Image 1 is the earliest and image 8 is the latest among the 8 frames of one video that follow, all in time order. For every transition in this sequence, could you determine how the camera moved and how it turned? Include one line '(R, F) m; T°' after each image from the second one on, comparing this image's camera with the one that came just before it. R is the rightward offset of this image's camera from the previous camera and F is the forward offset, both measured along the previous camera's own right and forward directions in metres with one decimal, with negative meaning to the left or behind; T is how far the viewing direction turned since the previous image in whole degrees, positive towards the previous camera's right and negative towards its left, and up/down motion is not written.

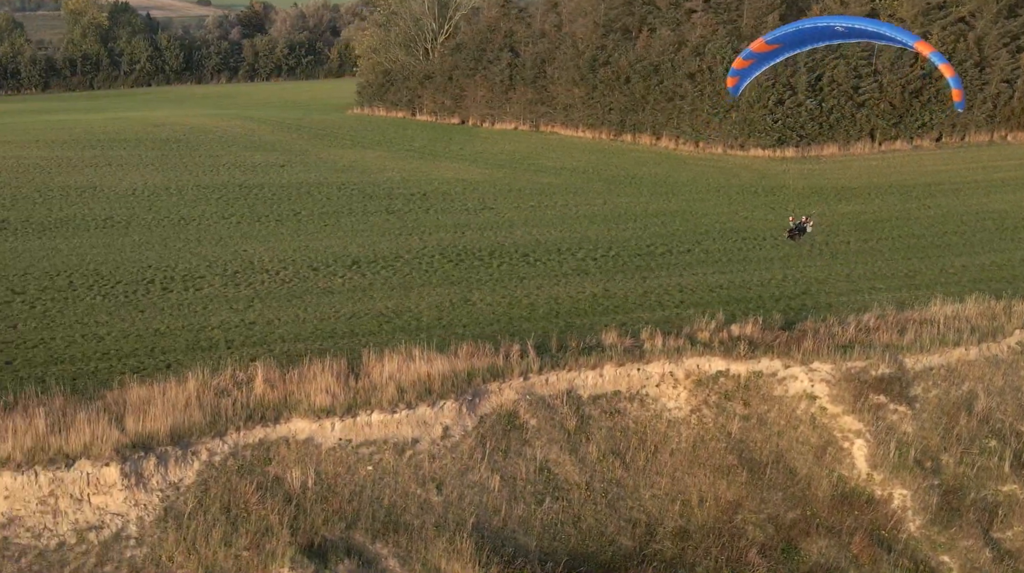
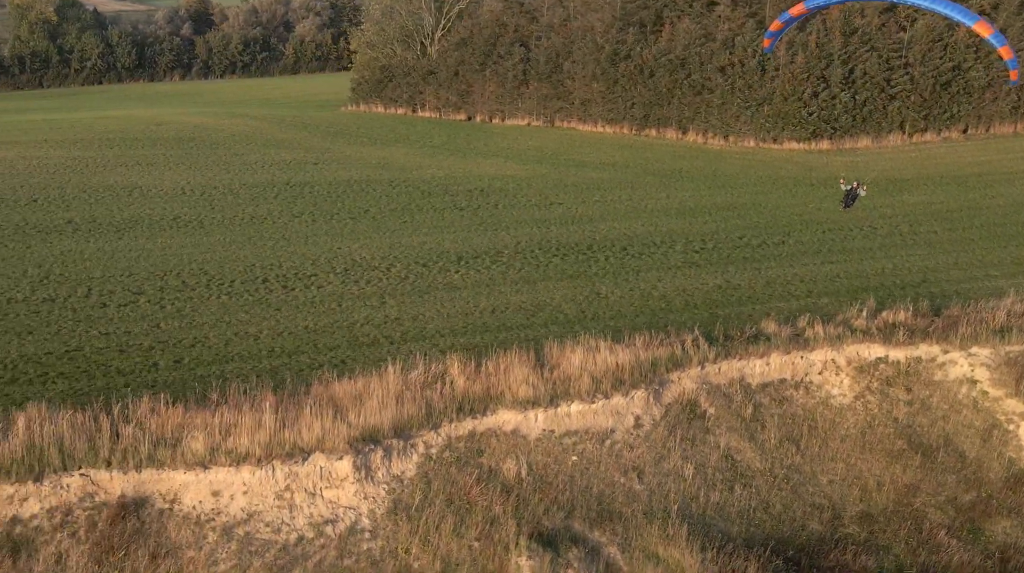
(-3.4, 0.0) m; +2°
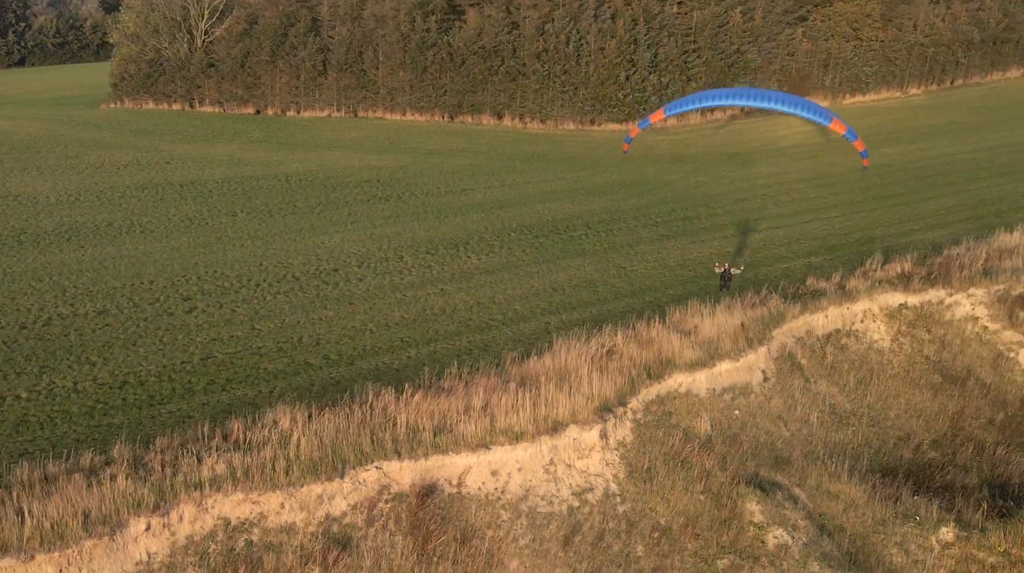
(-6.6, +0.2) m; +15°
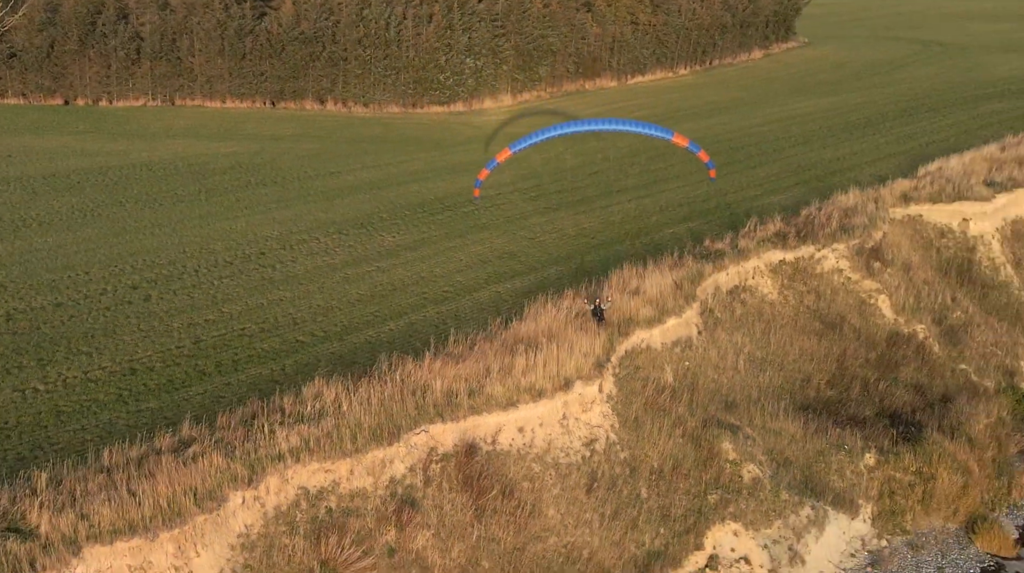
(-3.2, -0.5) m; +12°
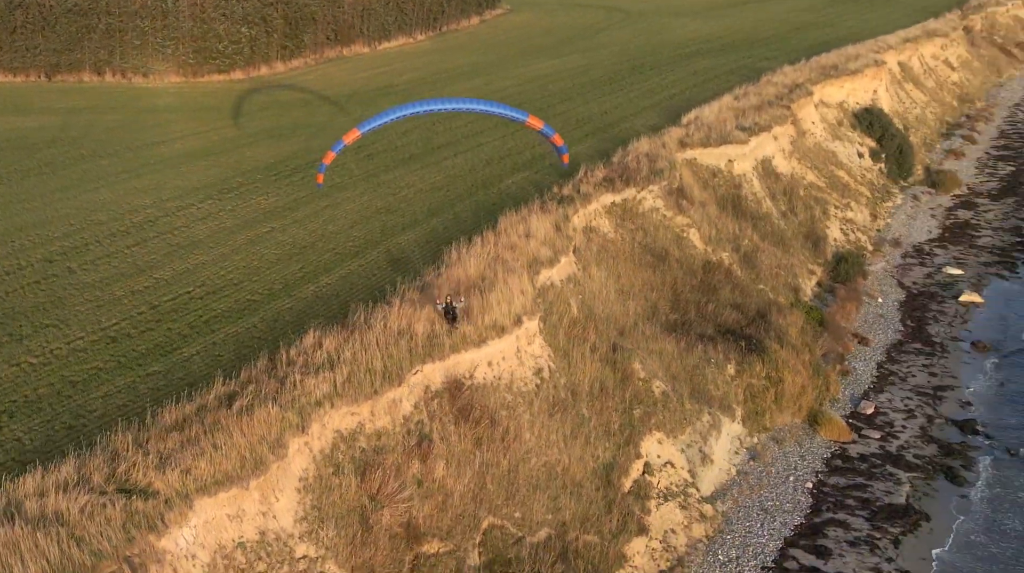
(-3.5, -0.4) m; +15°
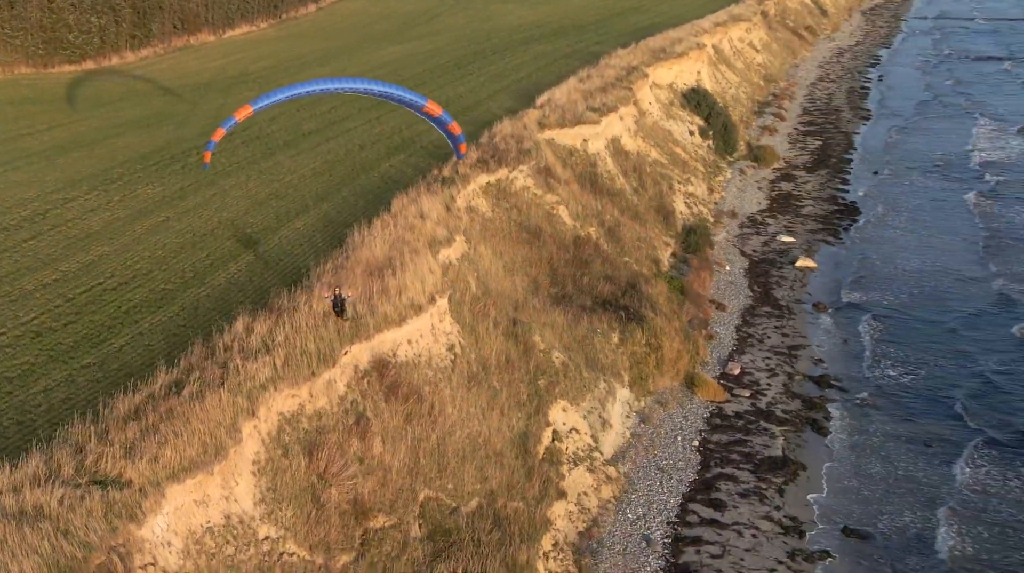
(-1.2, -0.3) m; +9°
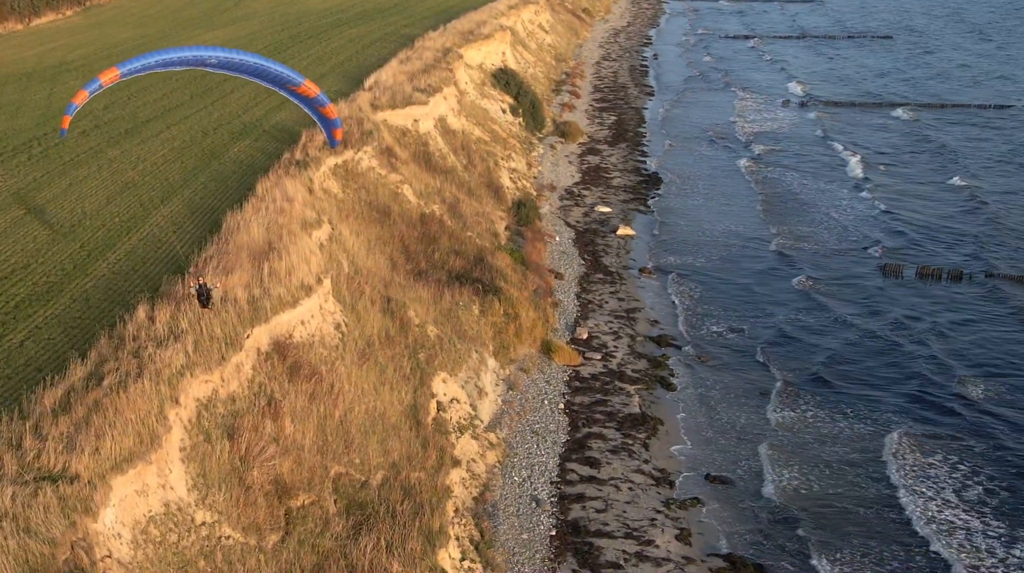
(-1.2, -0.3) m; +10°
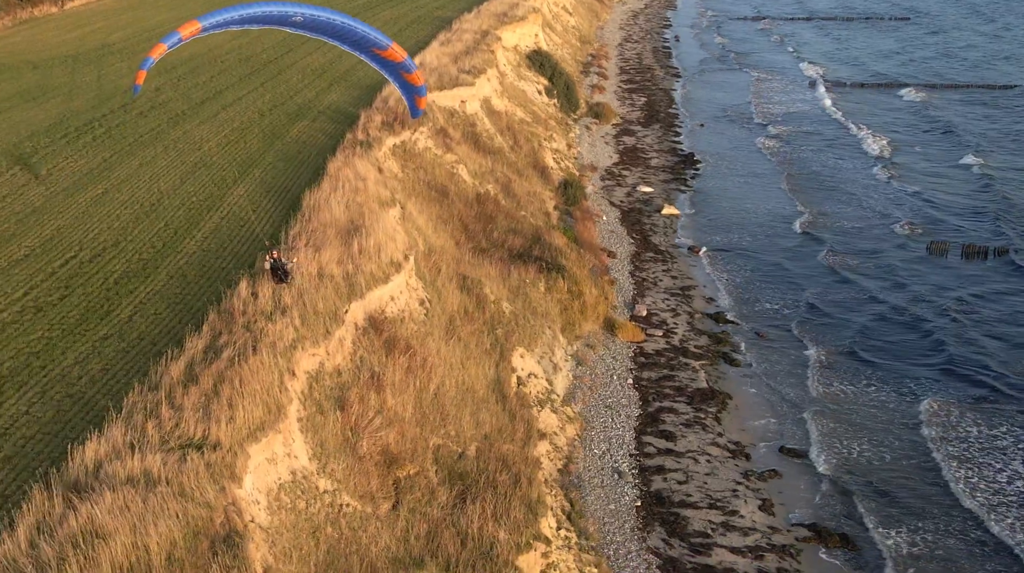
(-0.9, -0.1) m; -1°
